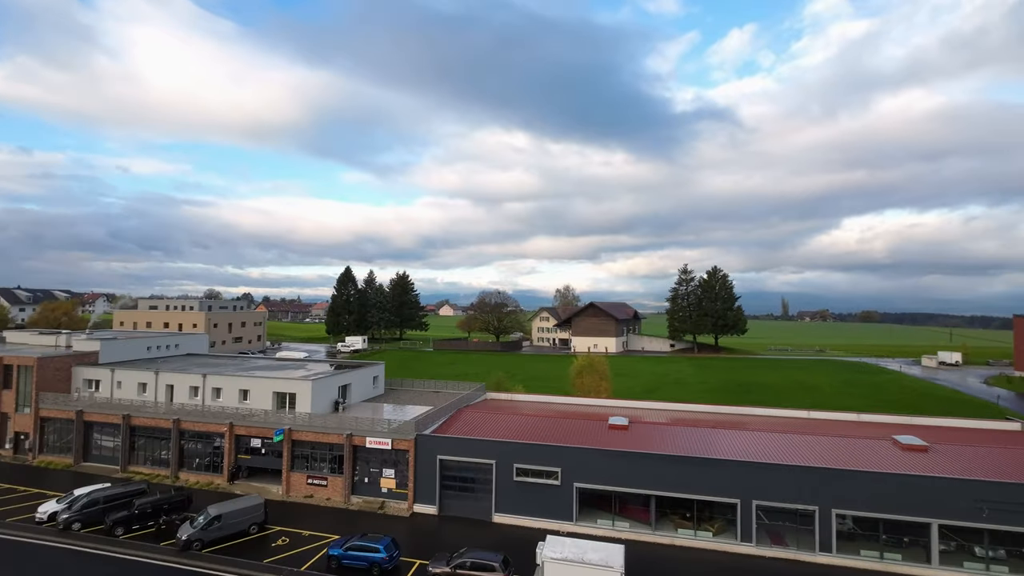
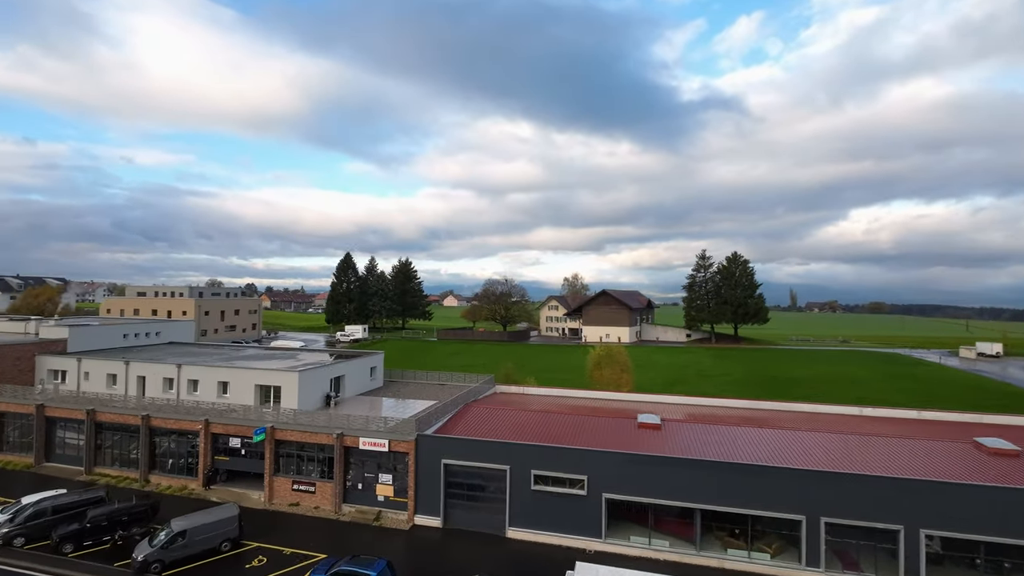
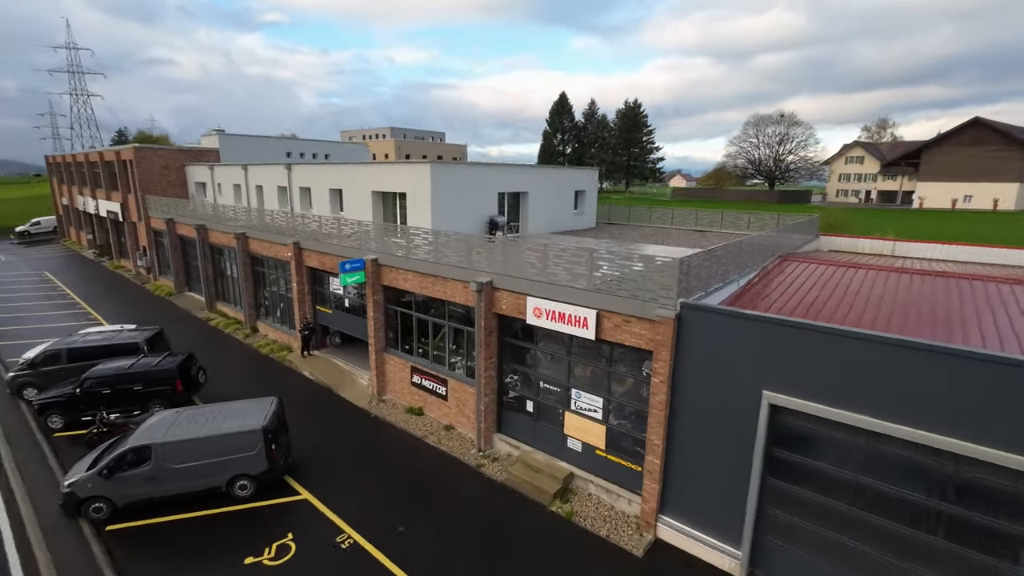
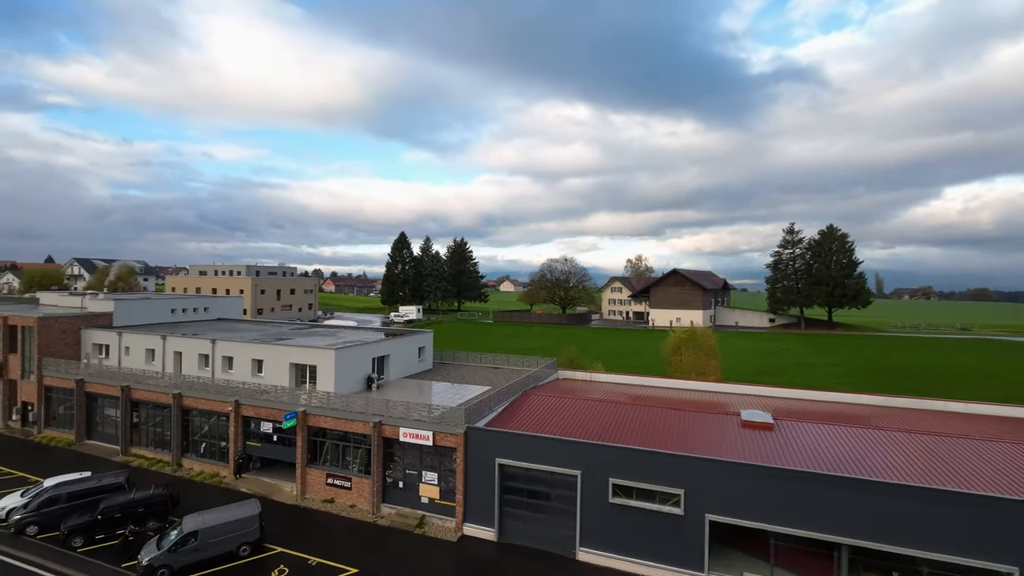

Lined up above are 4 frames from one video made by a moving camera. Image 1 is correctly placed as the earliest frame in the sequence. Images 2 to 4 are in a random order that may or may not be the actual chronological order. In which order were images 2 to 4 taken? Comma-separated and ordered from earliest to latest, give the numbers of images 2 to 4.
2, 4, 3
